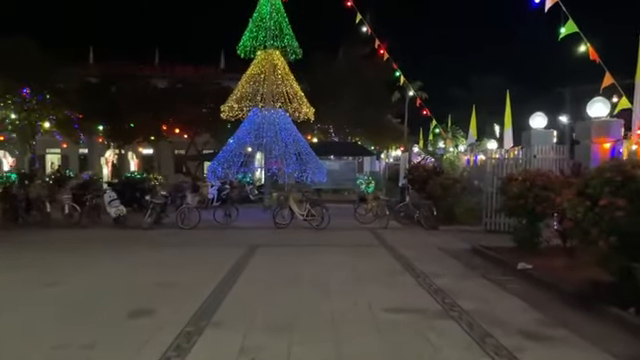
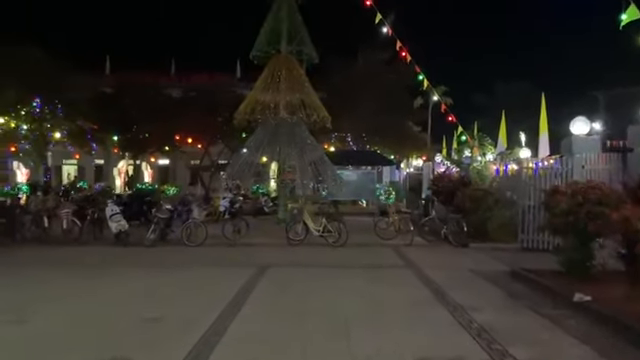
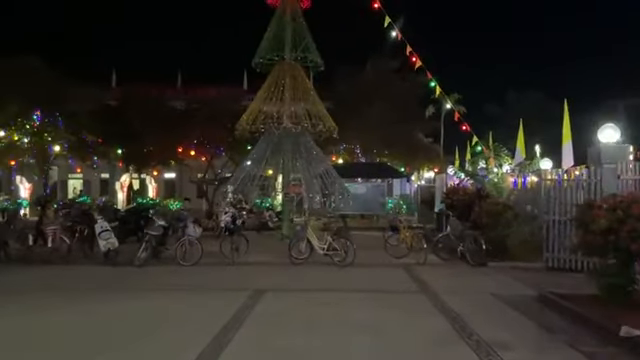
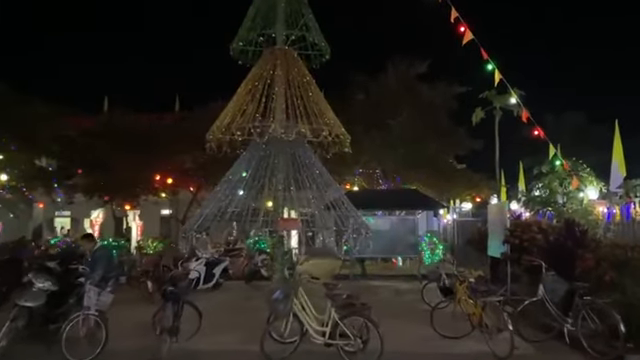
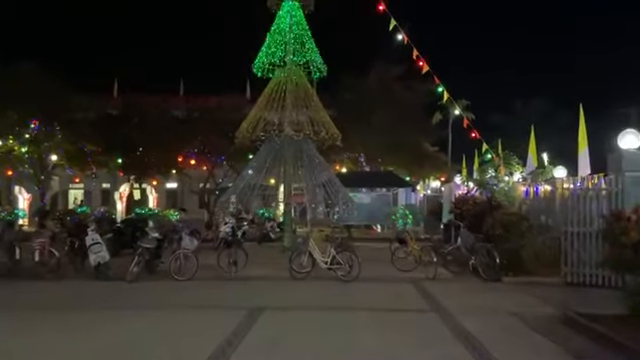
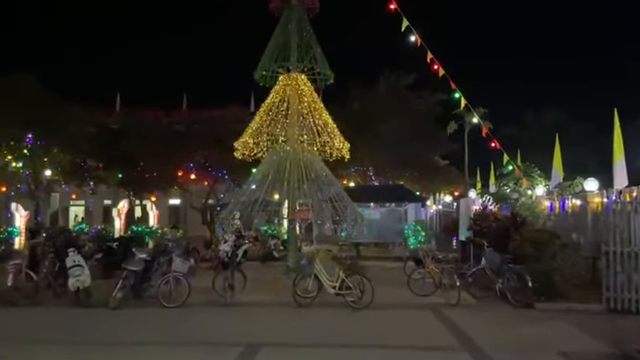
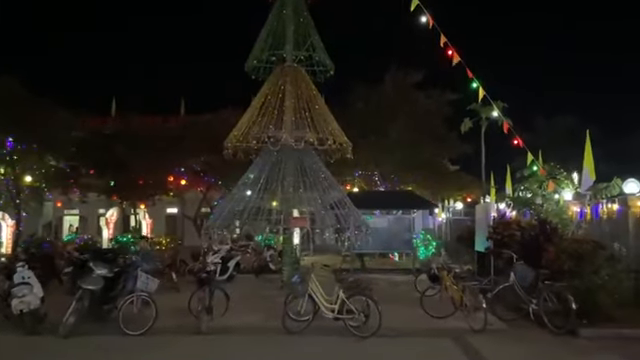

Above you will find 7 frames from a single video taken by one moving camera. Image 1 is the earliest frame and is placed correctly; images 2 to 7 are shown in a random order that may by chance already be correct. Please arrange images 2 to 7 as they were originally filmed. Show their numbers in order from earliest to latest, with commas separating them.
2, 3, 5, 6, 7, 4
